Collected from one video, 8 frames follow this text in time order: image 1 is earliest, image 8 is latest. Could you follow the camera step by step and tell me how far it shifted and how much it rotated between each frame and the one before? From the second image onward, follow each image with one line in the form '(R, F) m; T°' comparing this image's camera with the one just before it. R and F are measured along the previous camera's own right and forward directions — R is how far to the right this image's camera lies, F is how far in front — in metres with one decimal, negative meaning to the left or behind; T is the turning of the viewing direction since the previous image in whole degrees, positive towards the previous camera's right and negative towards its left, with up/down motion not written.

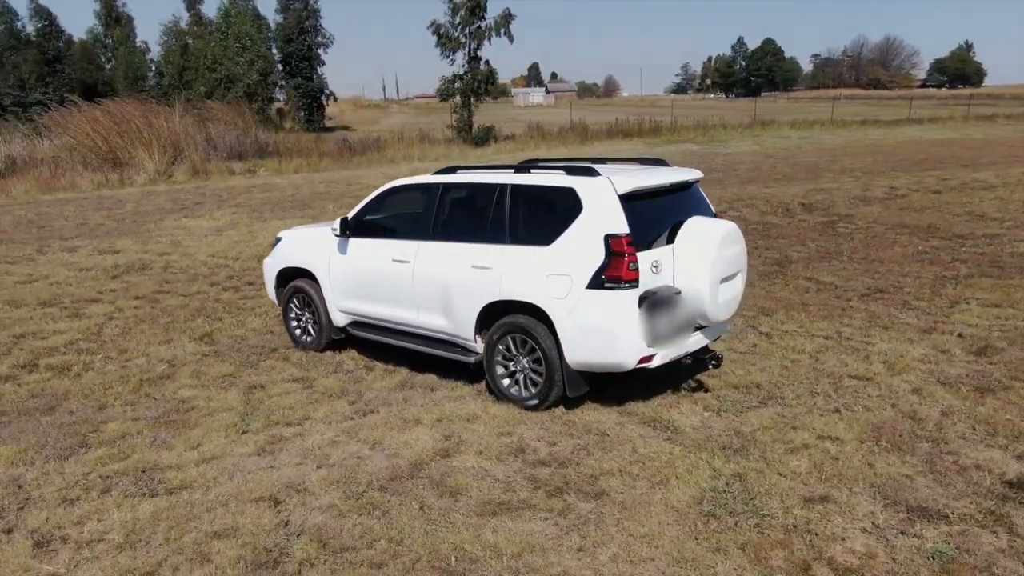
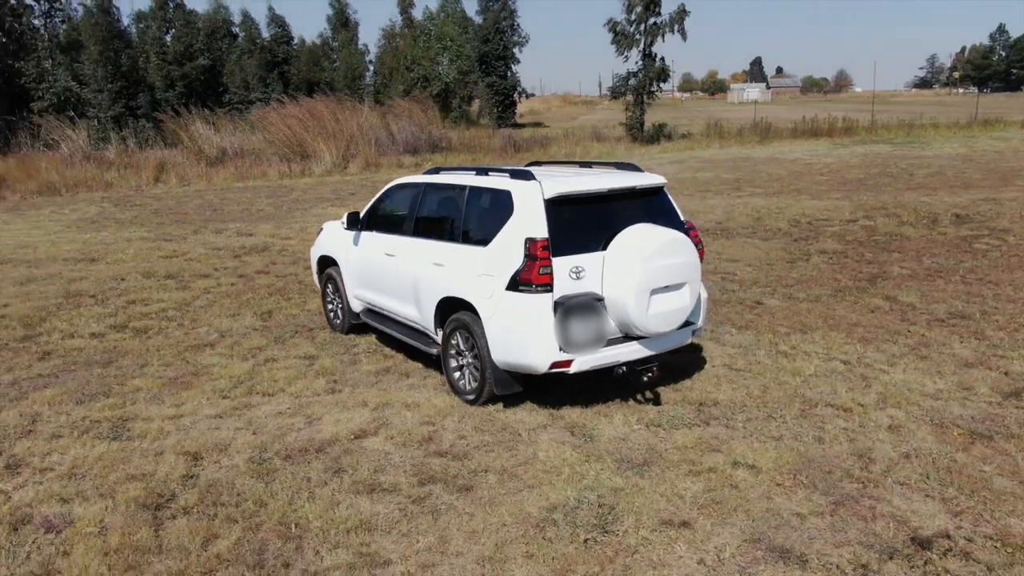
(+1.7, +0.1) m; -16°
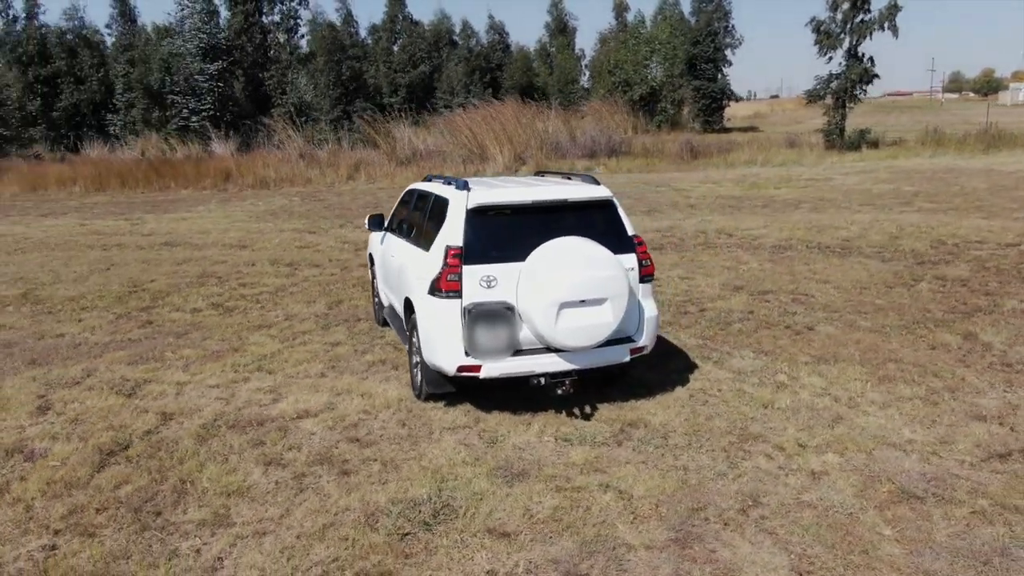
(+1.9, +0.1) m; -17°
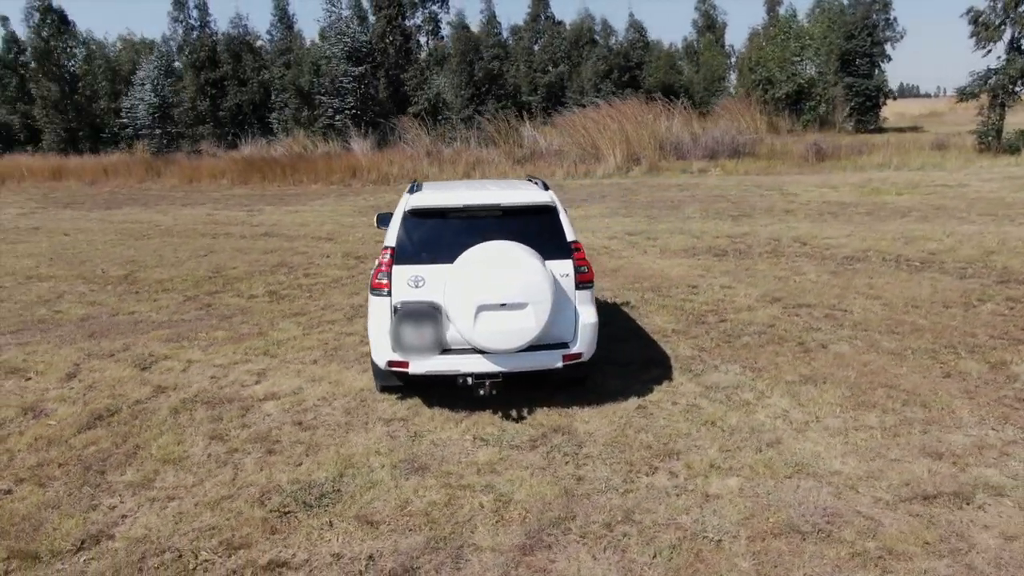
(+1.5, 0.0) m; -12°
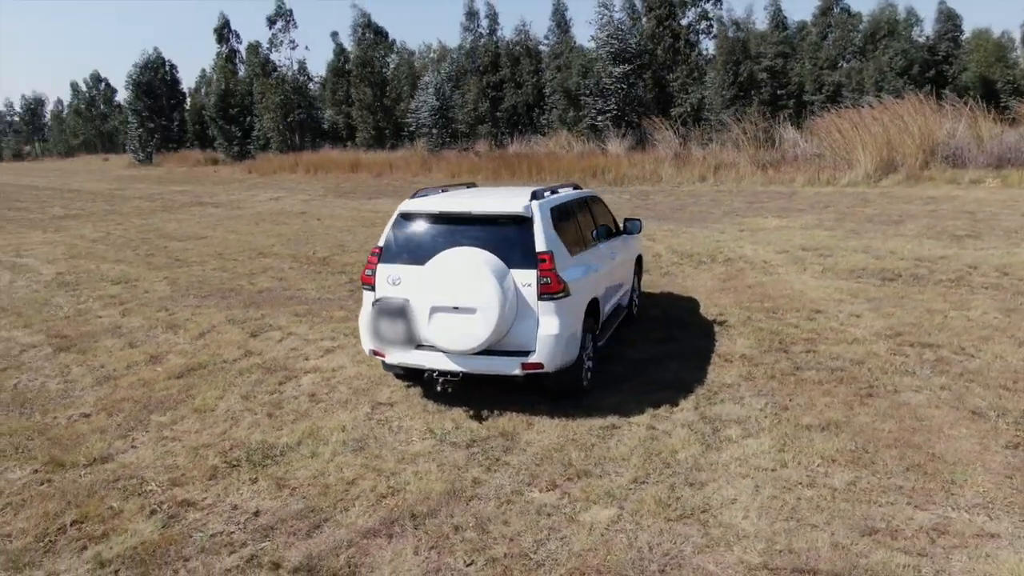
(+2.2, +0.3) m; -22°
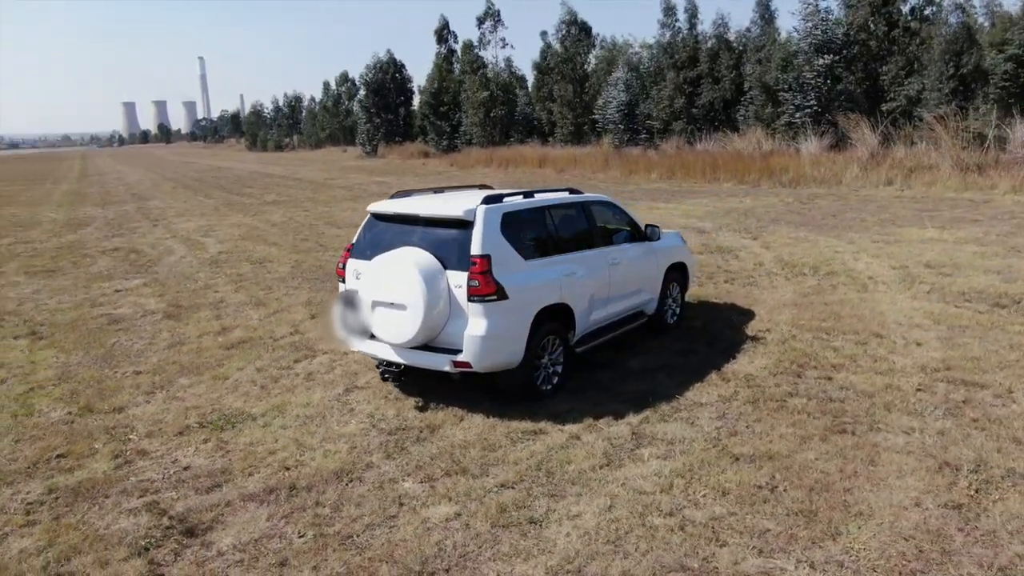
(+2.0, +0.1) m; -17°
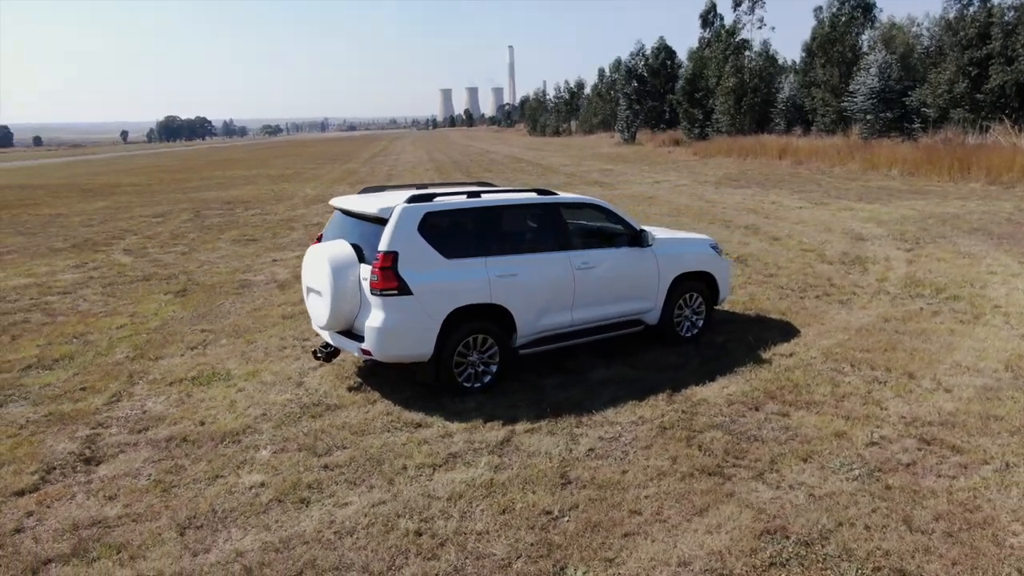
(+2.7, +0.4) m; -21°
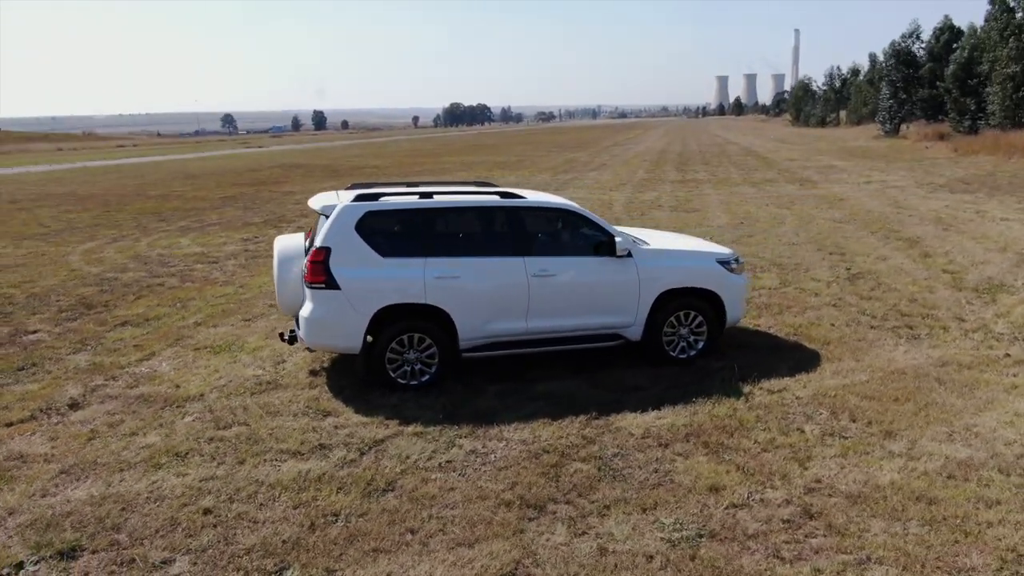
(+2.5, +0.5) m; -19°
